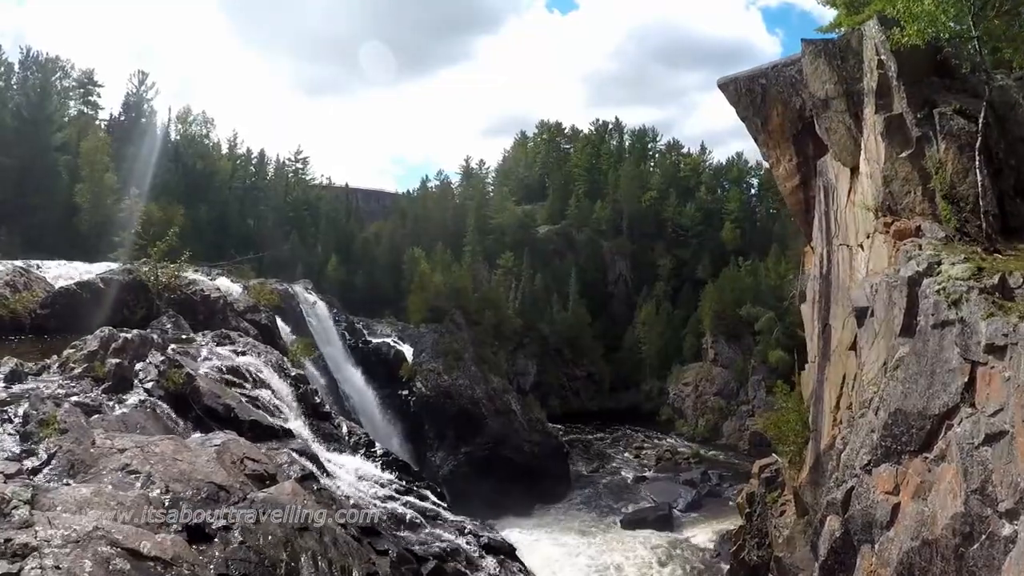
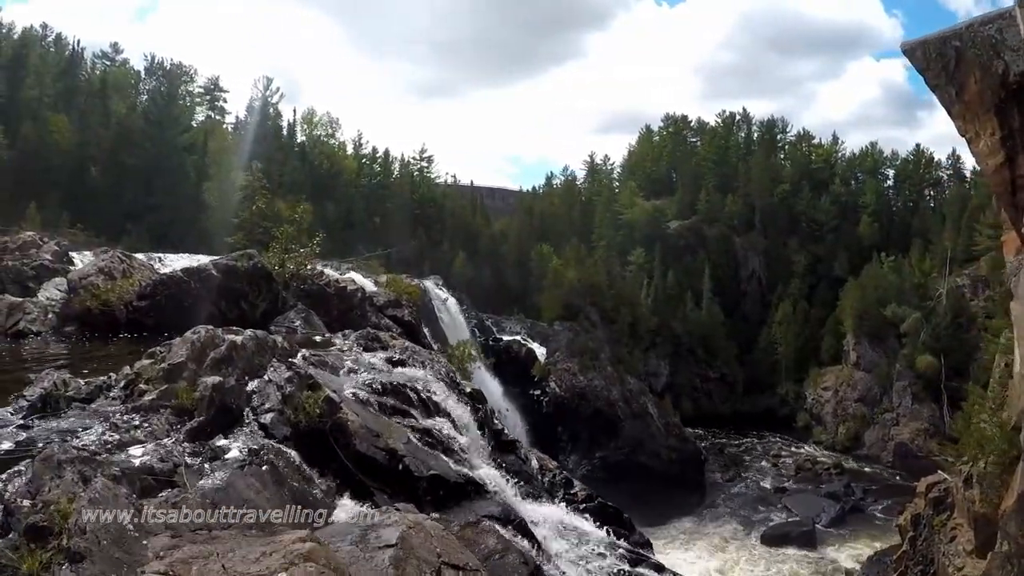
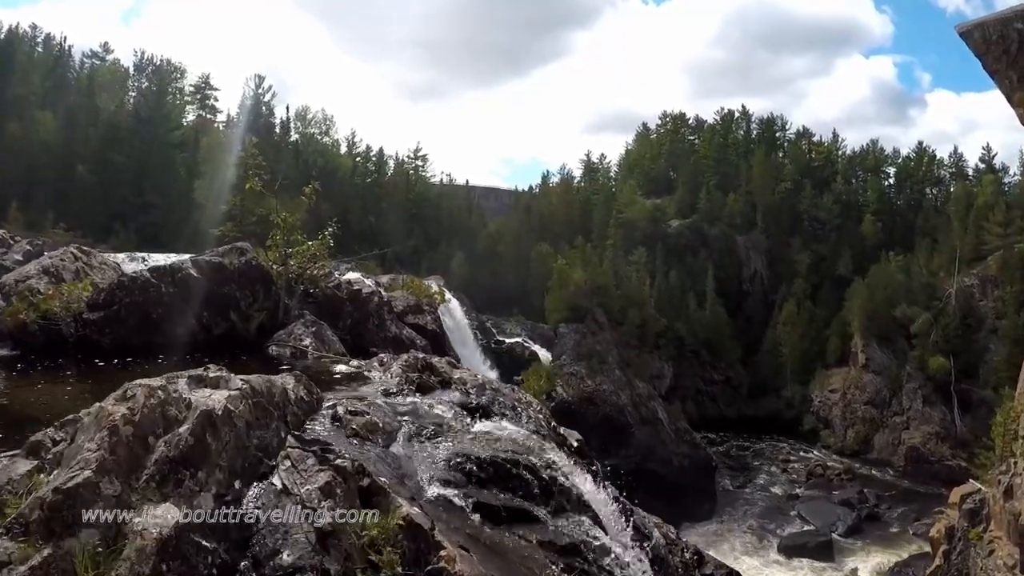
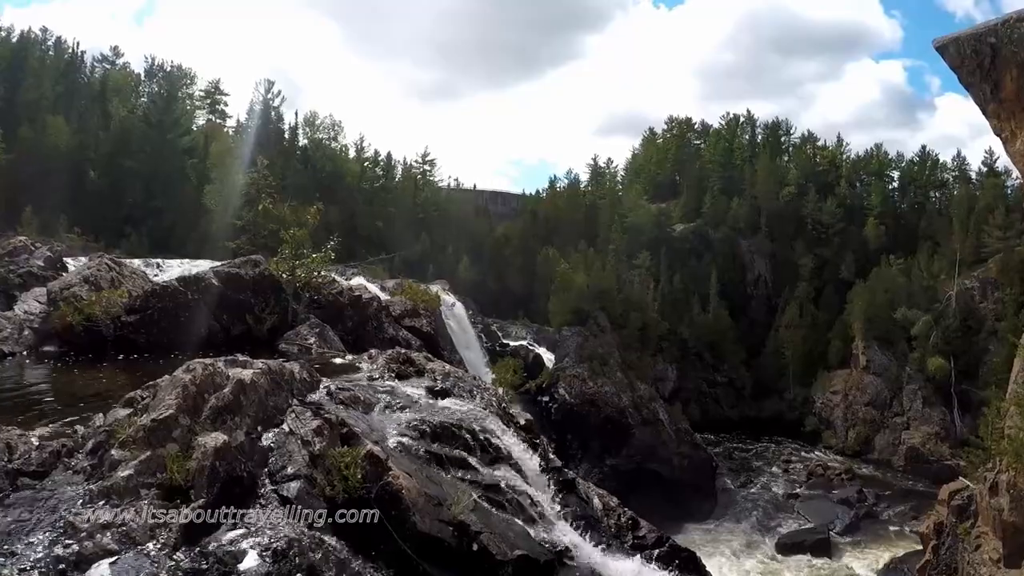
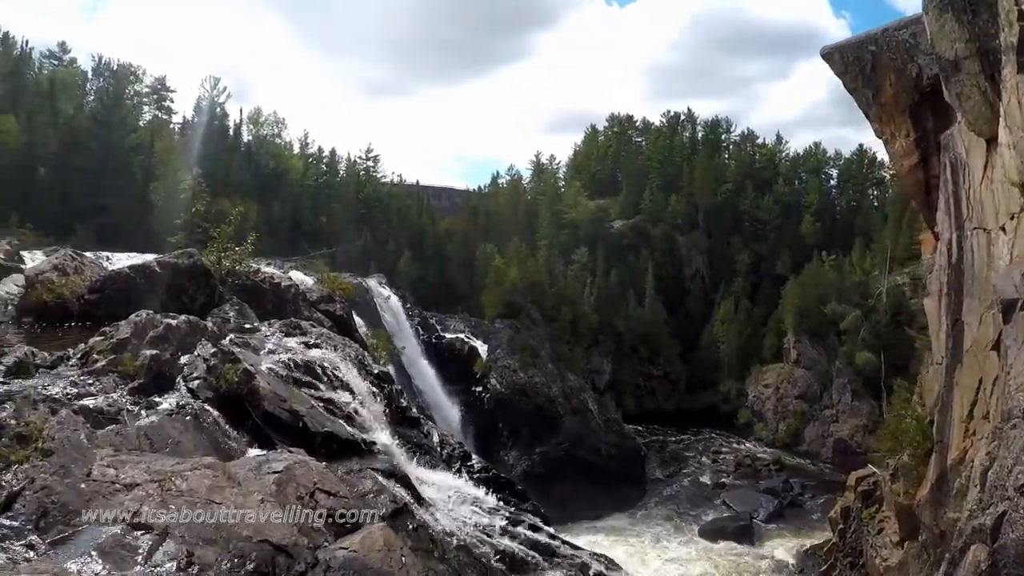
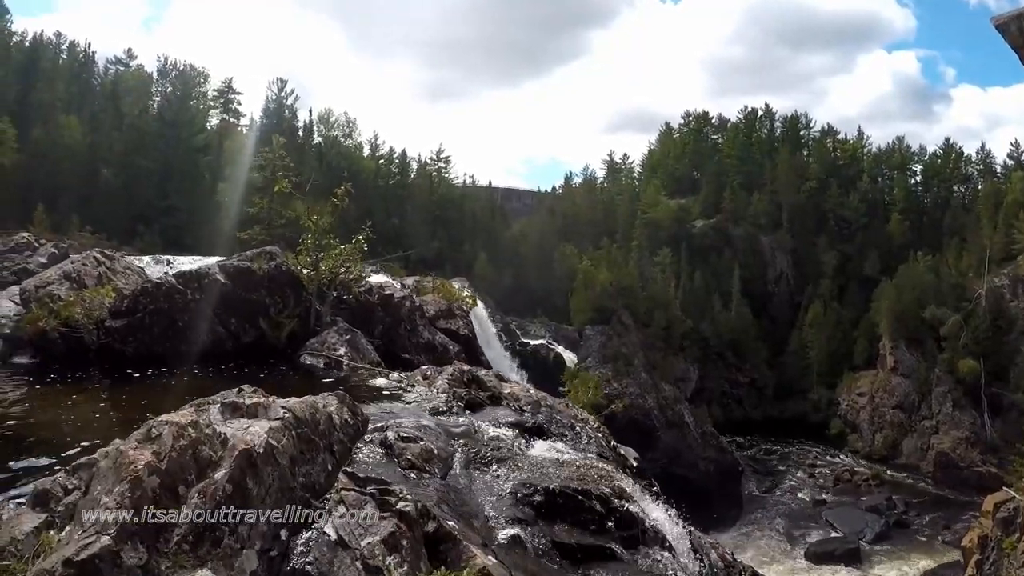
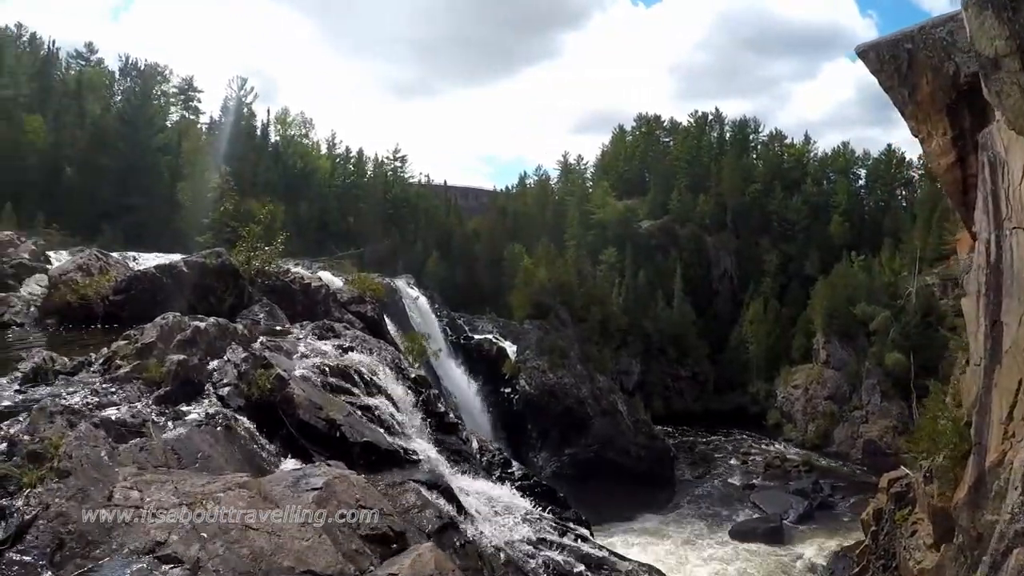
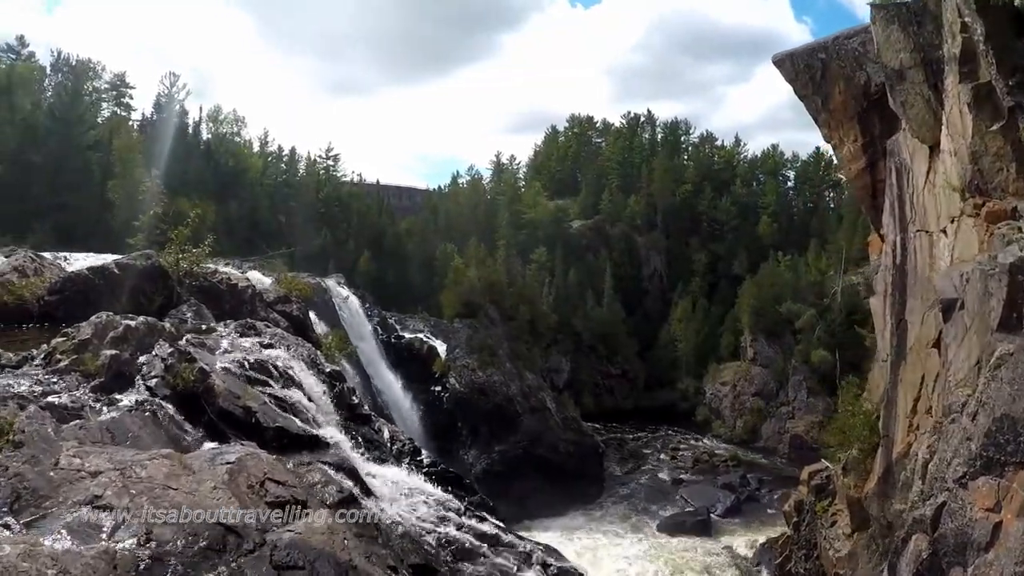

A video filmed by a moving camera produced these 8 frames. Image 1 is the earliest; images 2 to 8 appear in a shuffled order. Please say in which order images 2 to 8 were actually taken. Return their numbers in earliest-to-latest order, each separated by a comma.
8, 5, 7, 2, 4, 3, 6
